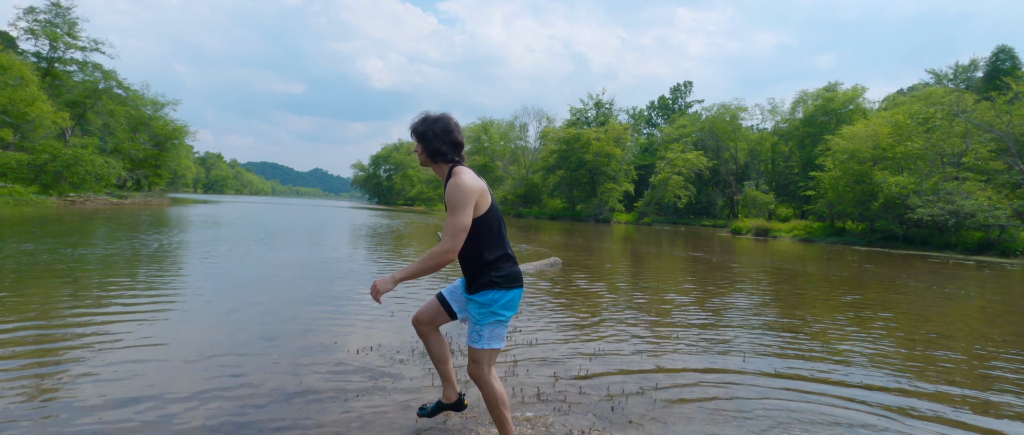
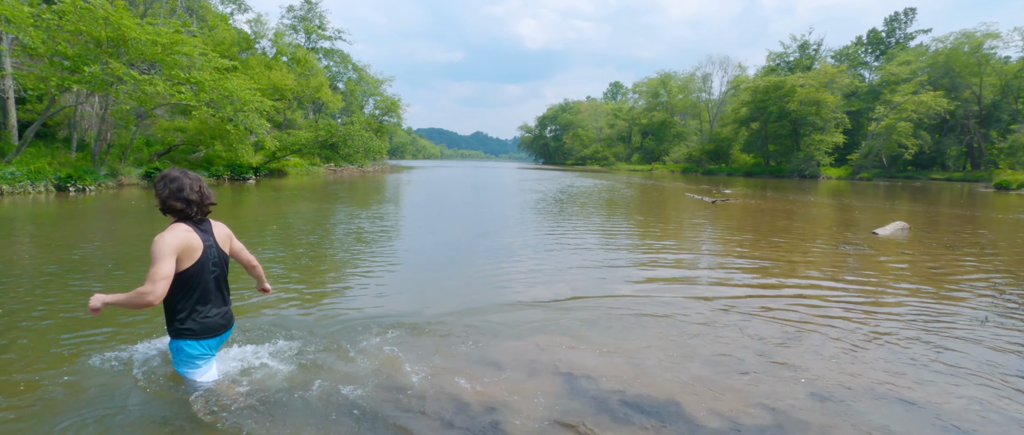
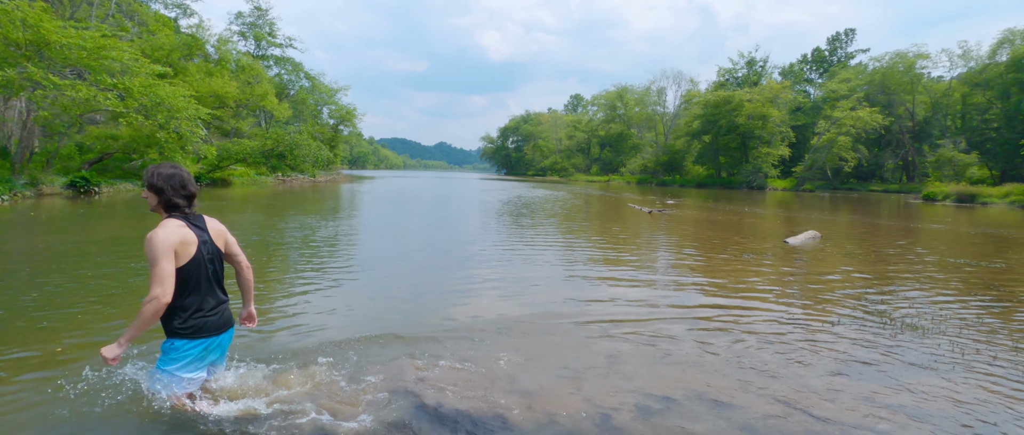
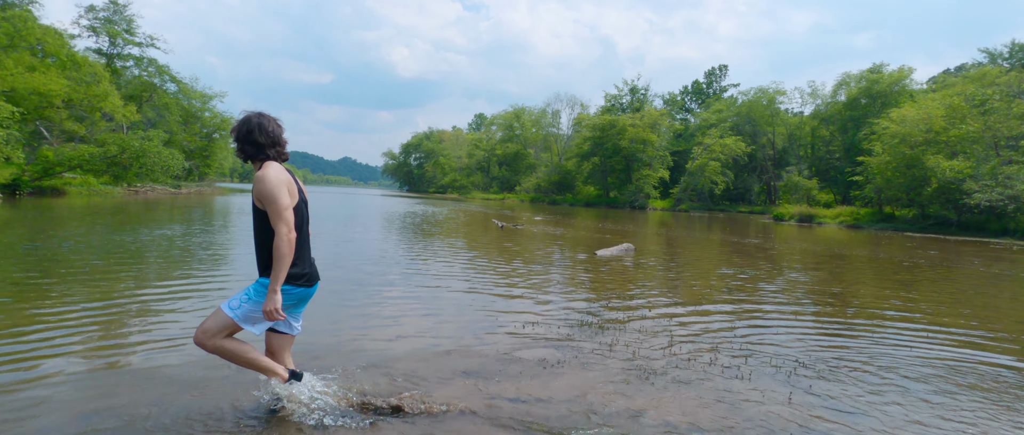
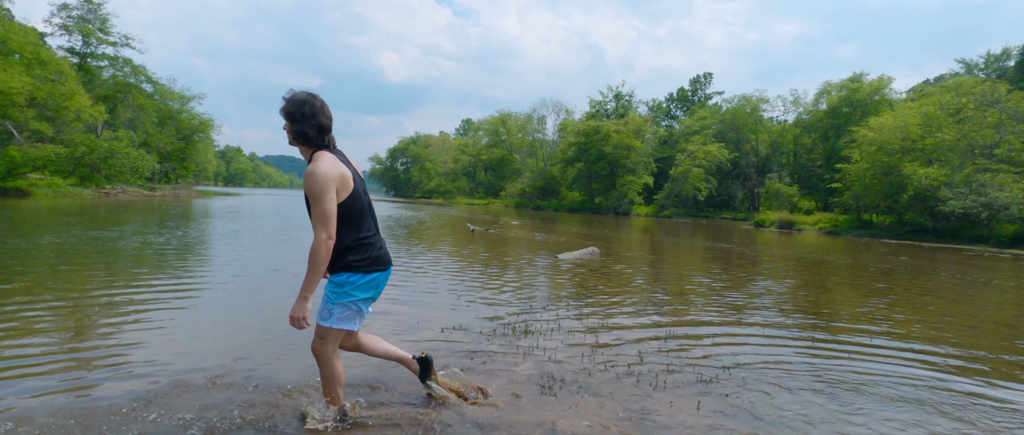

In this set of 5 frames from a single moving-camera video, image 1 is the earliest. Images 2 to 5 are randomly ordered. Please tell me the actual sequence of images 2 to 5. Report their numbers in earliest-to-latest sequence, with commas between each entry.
5, 4, 3, 2
